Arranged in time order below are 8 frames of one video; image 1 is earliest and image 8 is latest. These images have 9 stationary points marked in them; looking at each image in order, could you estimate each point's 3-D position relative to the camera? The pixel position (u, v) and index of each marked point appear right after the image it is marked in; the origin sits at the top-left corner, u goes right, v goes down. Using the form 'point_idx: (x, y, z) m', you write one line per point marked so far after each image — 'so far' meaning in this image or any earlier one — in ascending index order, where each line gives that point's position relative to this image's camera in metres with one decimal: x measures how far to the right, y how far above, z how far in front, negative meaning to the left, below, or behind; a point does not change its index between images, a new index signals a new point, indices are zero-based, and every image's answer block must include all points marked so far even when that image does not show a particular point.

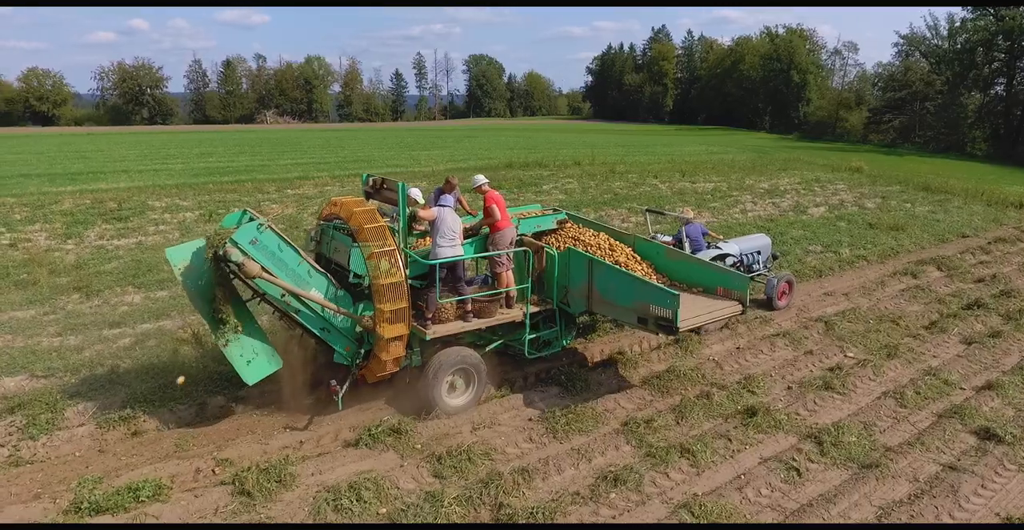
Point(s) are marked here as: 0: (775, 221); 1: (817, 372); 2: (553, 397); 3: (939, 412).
0: (+6.4, +1.0, +15.0) m
1: (+3.3, -1.2, +6.7) m
2: (+0.4, -1.3, +6.2) m
3: (+4.1, -1.4, +6.0) m
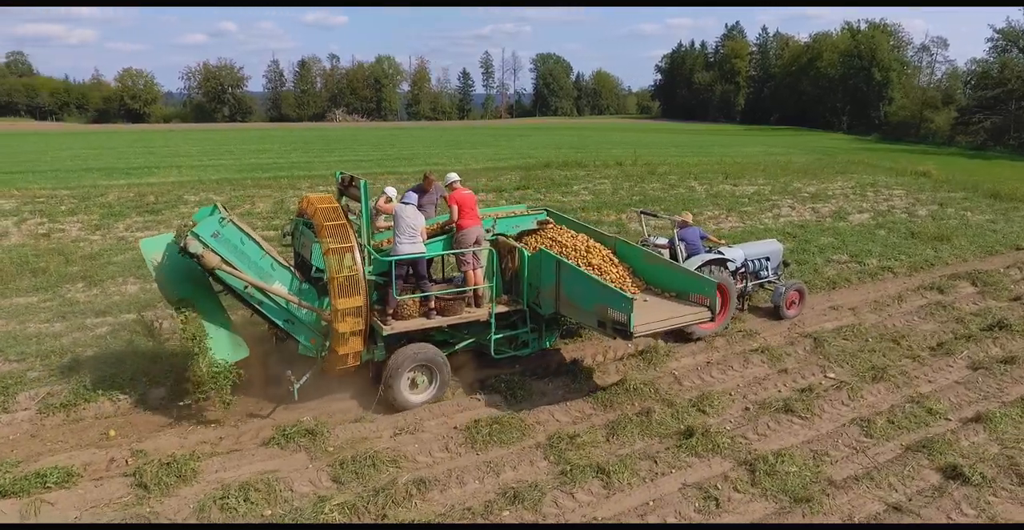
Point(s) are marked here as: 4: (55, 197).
0: (+6.7, +0.8, +14.1) m
1: (+2.7, -1.3, +6.3) m
2: (-0.2, -1.3, +6.0) m
3: (+3.4, -1.6, +5.4) m
4: (-11.4, +1.7, +15.9) m
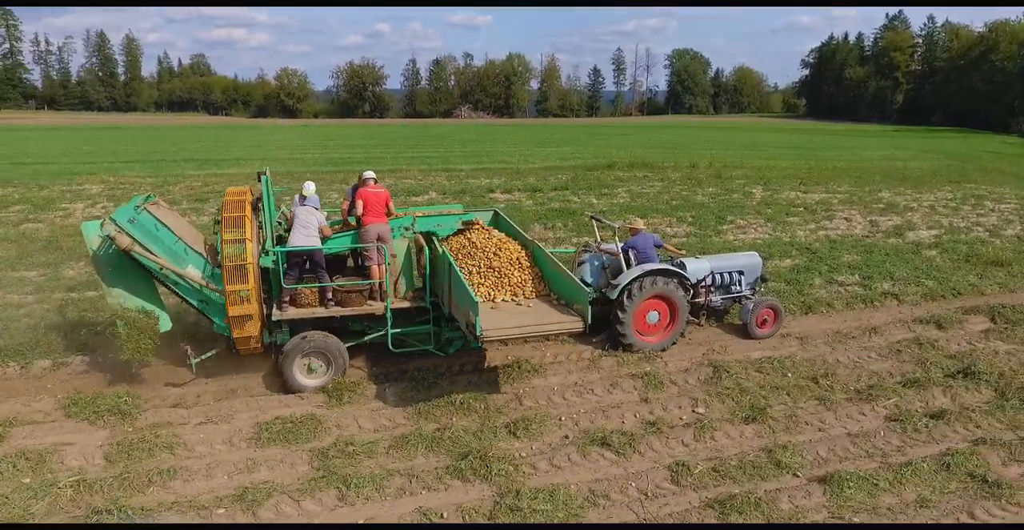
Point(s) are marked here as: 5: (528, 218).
0: (+6.6, +0.4, +12.5) m
1: (+1.0, -1.5, +5.7) m
2: (-1.9, -1.3, +6.1) m
3: (+1.5, -1.8, +4.8) m
4: (-10.6, +2.3, +18.0) m
5: (+0.4, +1.1, +14.5) m
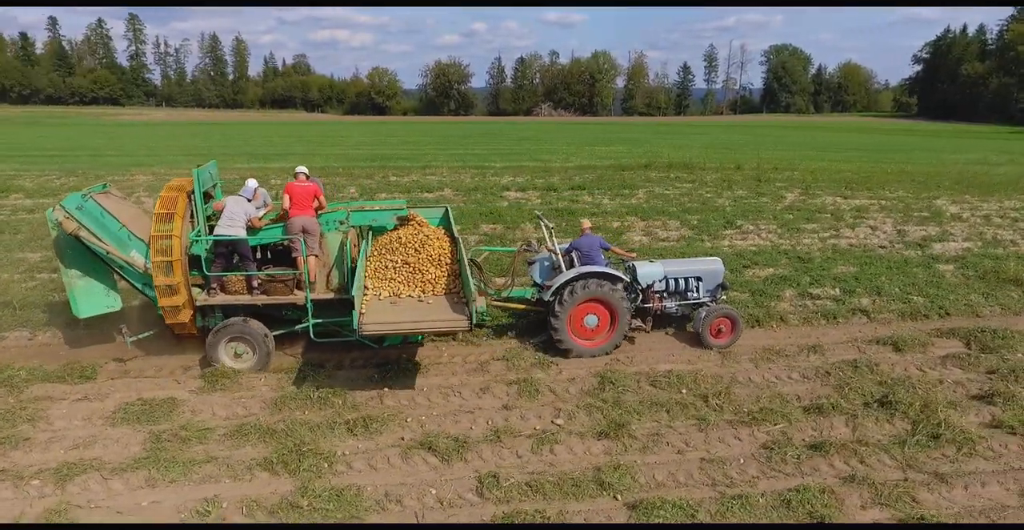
0: (+6.2, +0.2, +11.5) m
1: (-0.4, -1.5, +5.5) m
2: (-3.2, -1.2, +6.3) m
3: (0.0, -1.8, +4.5) m
4: (-10.1, +2.7, +19.3) m
5: (+0.3, +1.1, +14.4) m
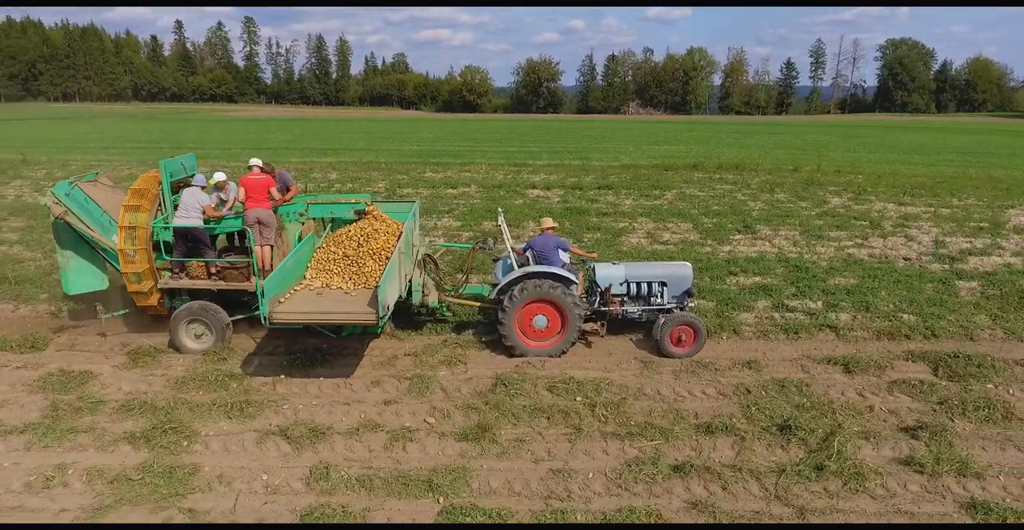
0: (+5.8, 0.0, +10.6) m
1: (-1.6, -1.4, +5.6) m
2: (-4.3, -1.1, +6.8) m
3: (-1.4, -1.7, +4.6) m
4: (-9.0, +3.2, +20.6) m
5: (+0.5, +1.1, +14.2) m
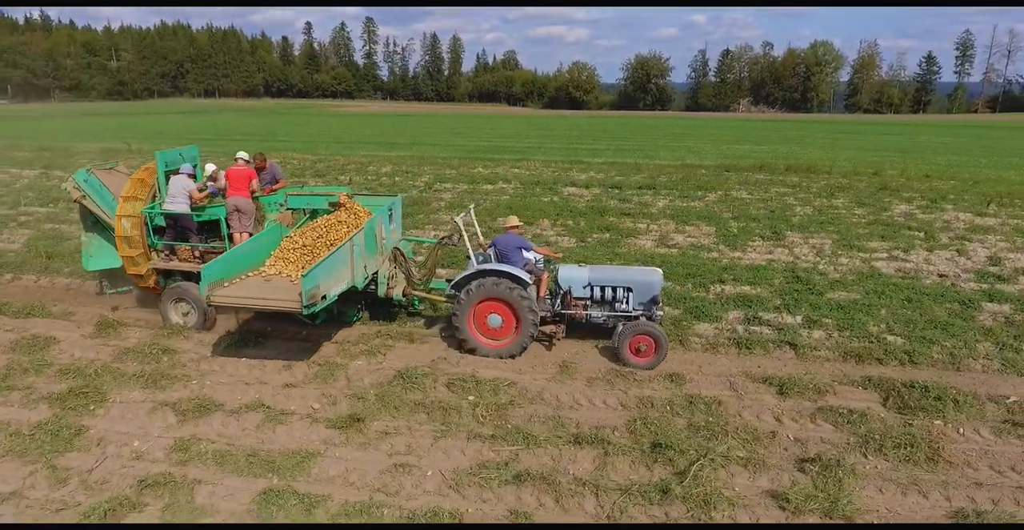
0: (+5.5, -0.2, +9.6) m
1: (-2.7, -1.3, +6.0) m
2: (-5.1, -0.8, +7.6) m
3: (-2.7, -1.6, +4.9) m
4: (-7.3, +3.7, +21.9) m
5: (+0.9, +1.2, +14.1) m
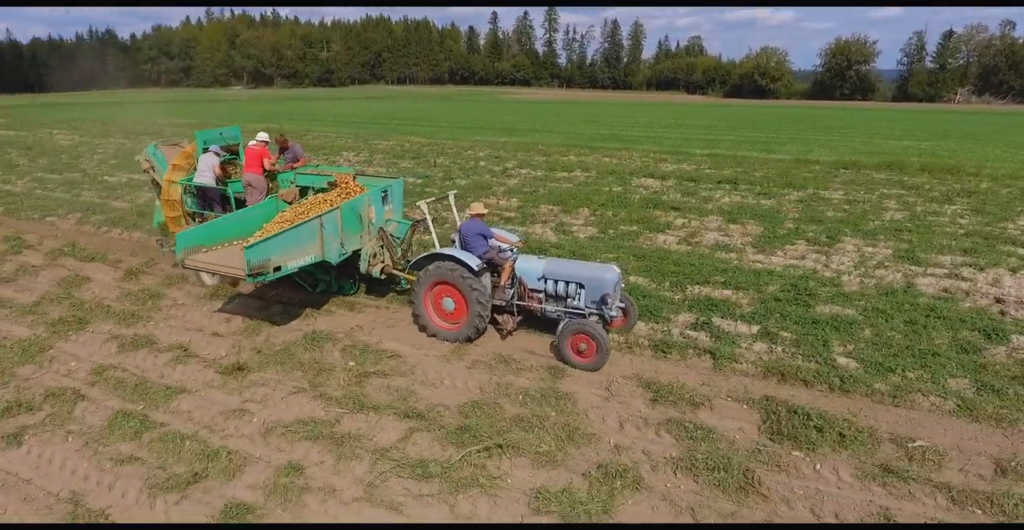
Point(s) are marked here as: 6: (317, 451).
0: (+5.0, -0.4, +8.3) m
1: (-3.9, -0.8, +7.1) m
2: (-5.8, -0.2, +9.2) m
3: (-4.2, -1.2, +6.0) m
4: (-3.6, +4.6, +23.5) m
5: (+1.9, +1.4, +13.8) m
6: (-1.6, -1.5, +5.1) m
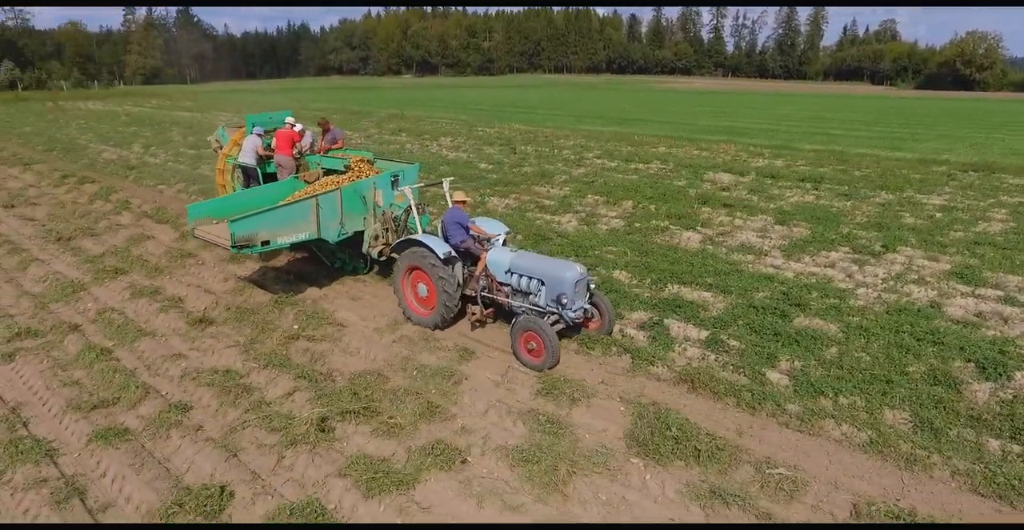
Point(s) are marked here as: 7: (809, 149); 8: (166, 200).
0: (+4.5, -0.6, +7.3) m
1: (-4.5, -0.3, +8.2) m
2: (-5.8, +0.5, +10.8) m
3: (-5.1, -0.7, +7.3) m
4: (+0.1, +5.1, +24.0) m
5: (+2.9, +1.5, +13.3) m
6: (-2.8, -1.2, +5.7) m
7: (+9.1, +3.6, +19.4) m
8: (-7.3, +1.3, +13.2) m
